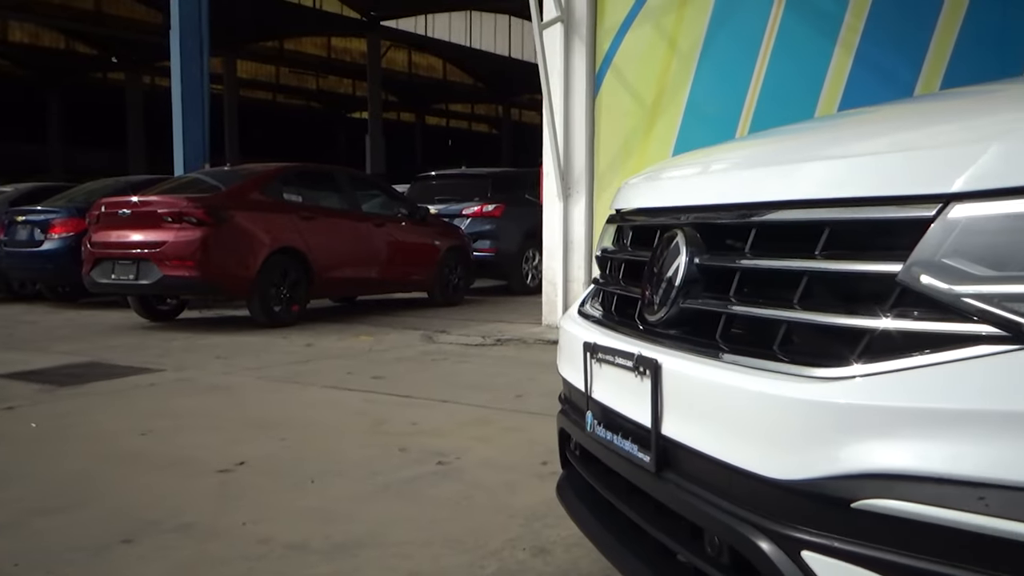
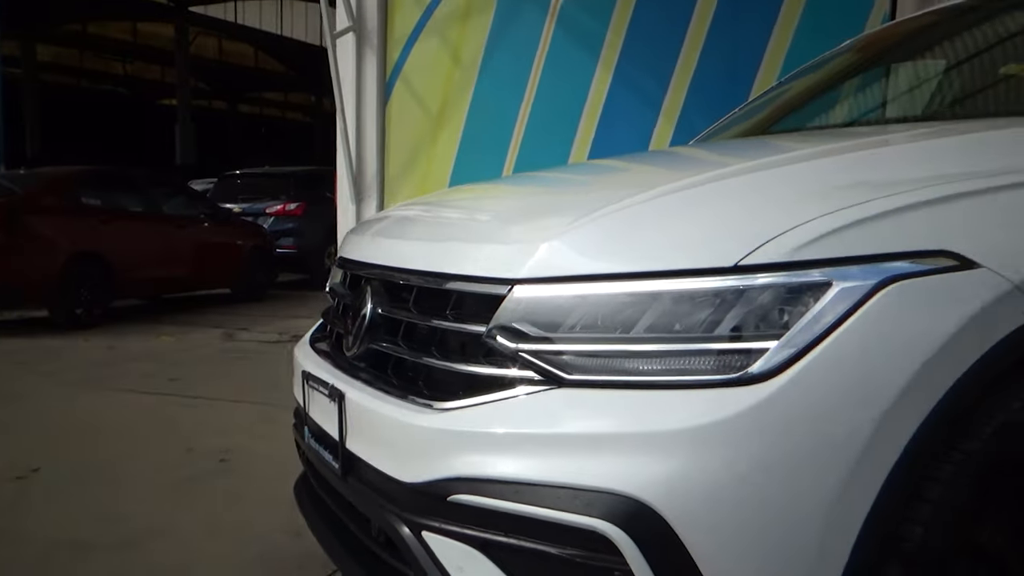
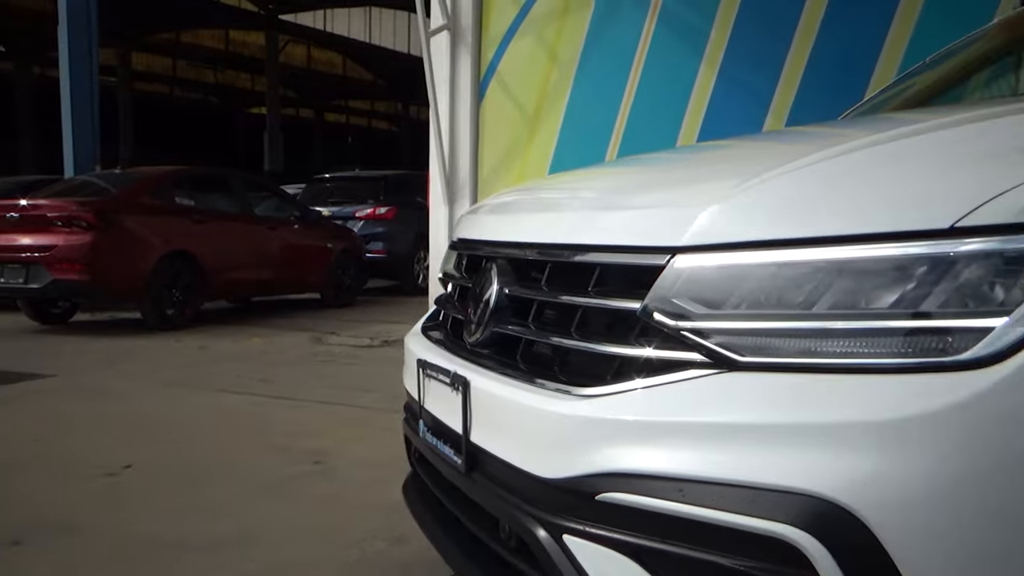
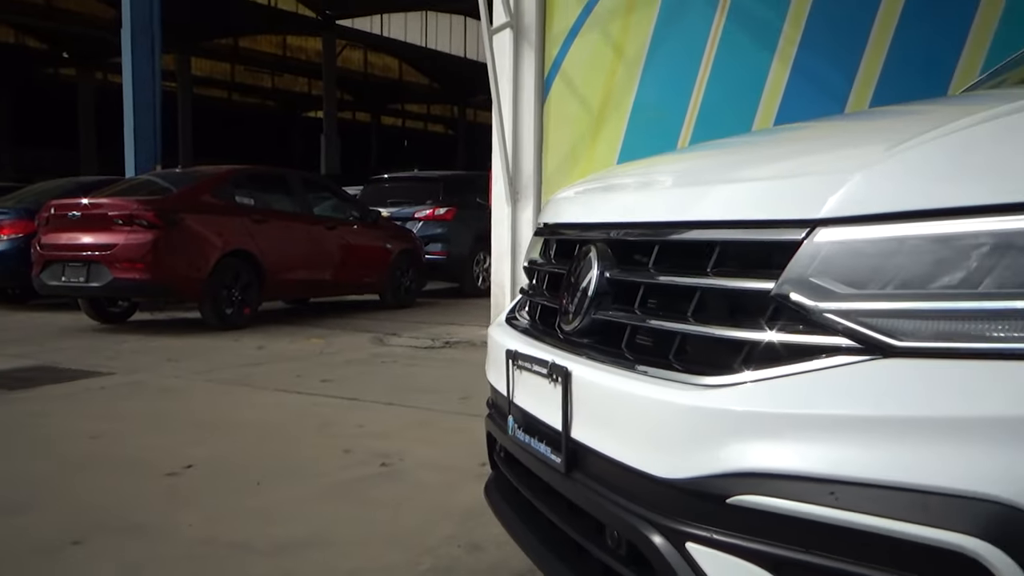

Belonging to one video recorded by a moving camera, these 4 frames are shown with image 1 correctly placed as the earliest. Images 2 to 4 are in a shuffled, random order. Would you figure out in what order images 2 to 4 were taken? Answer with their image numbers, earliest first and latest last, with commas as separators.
4, 3, 2
